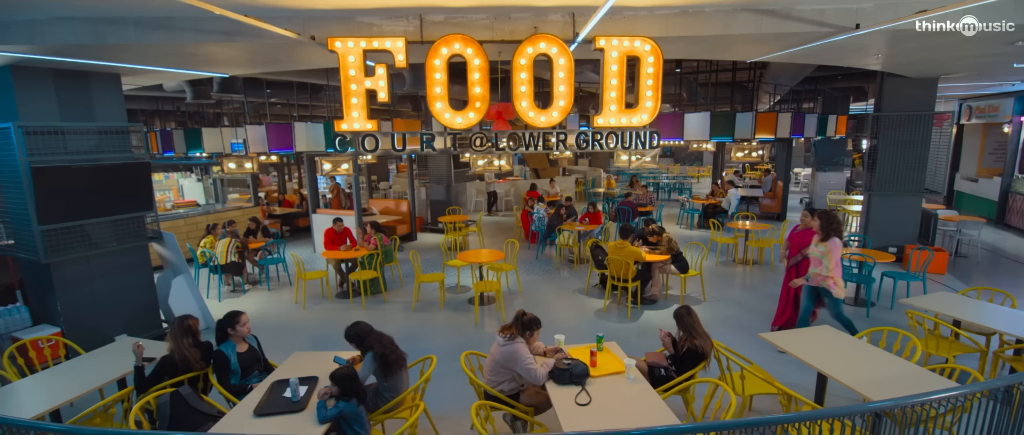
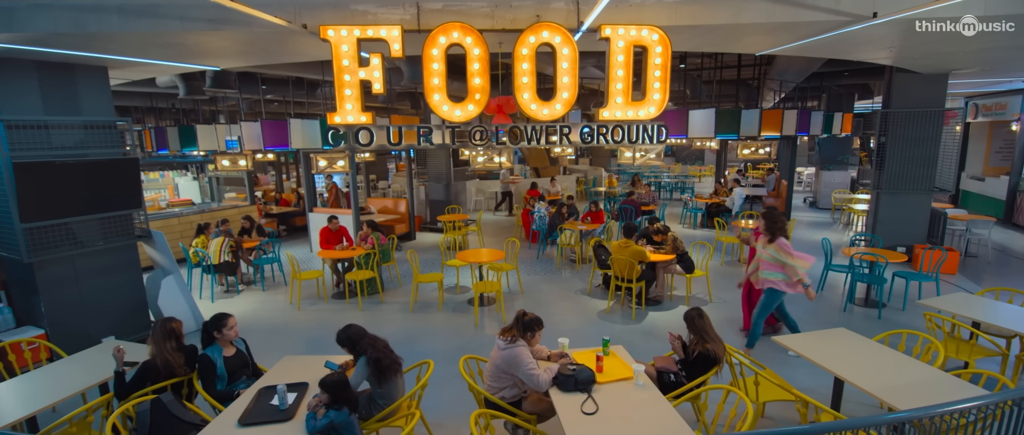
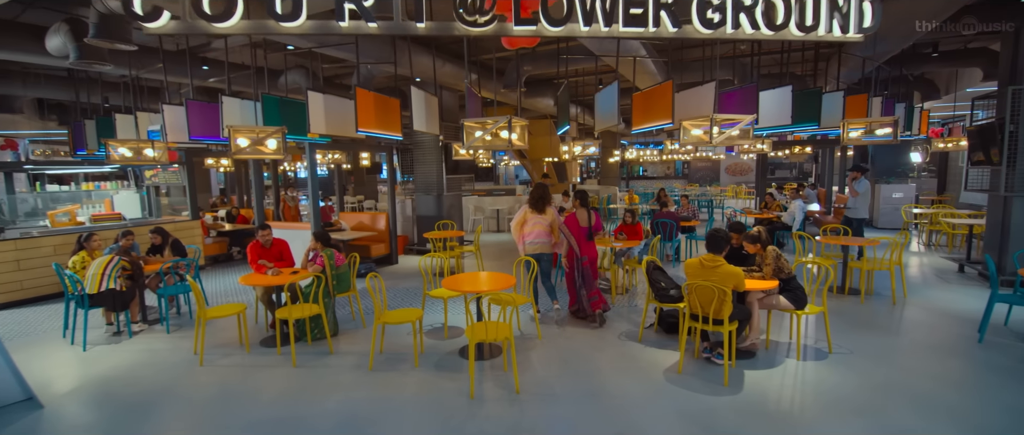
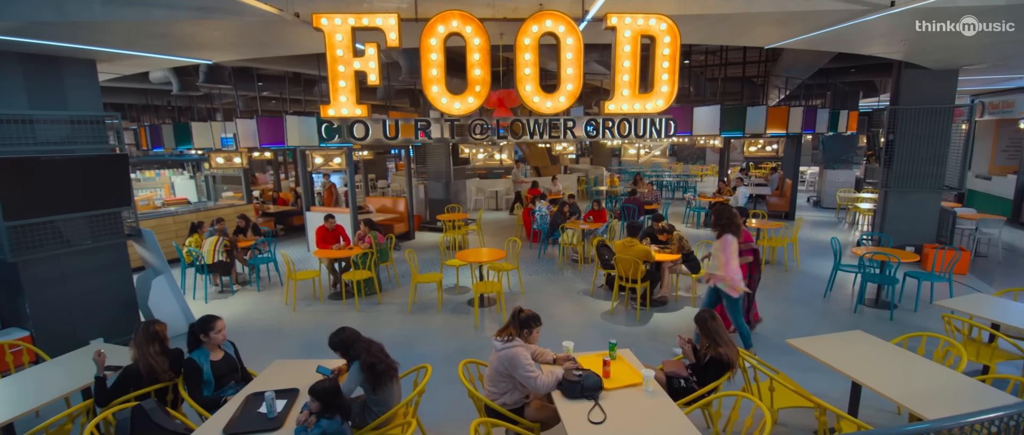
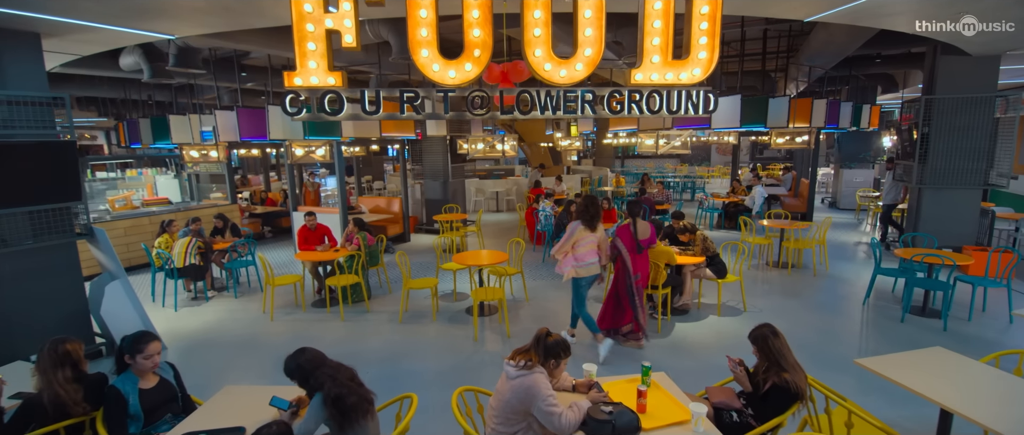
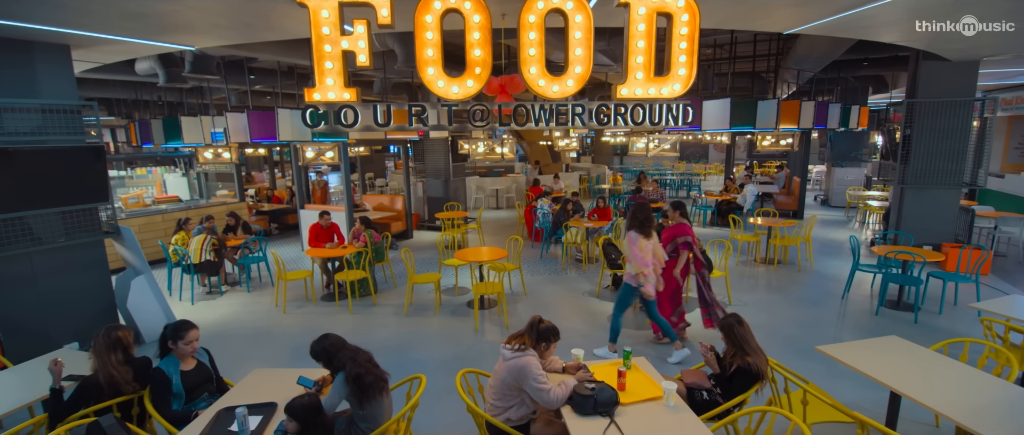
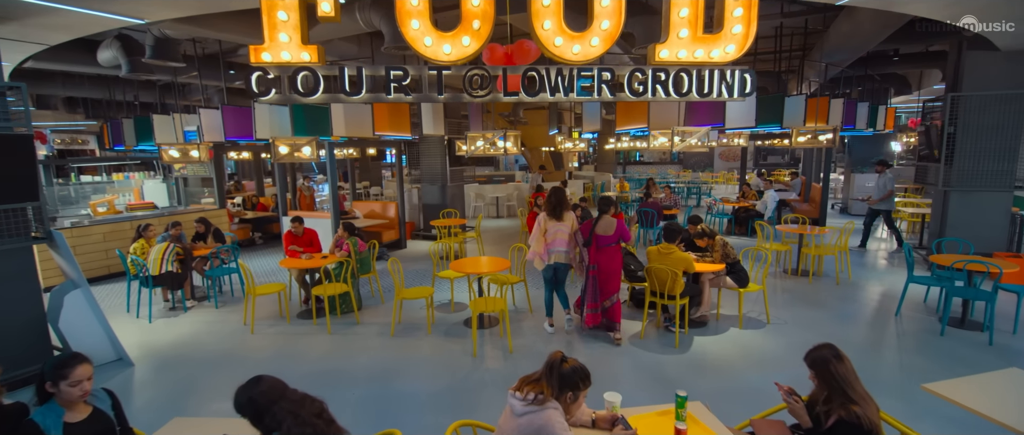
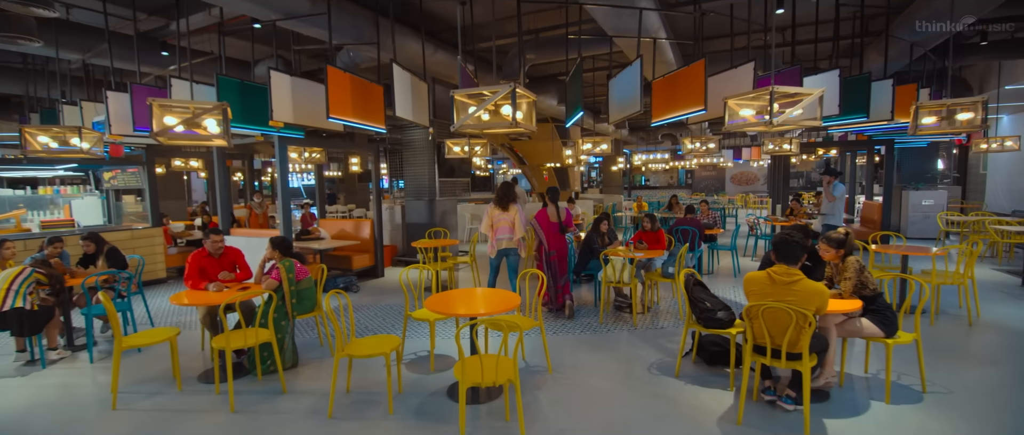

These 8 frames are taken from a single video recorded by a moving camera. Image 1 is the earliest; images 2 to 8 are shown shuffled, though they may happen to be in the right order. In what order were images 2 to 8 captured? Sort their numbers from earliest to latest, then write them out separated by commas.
2, 4, 6, 5, 7, 3, 8
